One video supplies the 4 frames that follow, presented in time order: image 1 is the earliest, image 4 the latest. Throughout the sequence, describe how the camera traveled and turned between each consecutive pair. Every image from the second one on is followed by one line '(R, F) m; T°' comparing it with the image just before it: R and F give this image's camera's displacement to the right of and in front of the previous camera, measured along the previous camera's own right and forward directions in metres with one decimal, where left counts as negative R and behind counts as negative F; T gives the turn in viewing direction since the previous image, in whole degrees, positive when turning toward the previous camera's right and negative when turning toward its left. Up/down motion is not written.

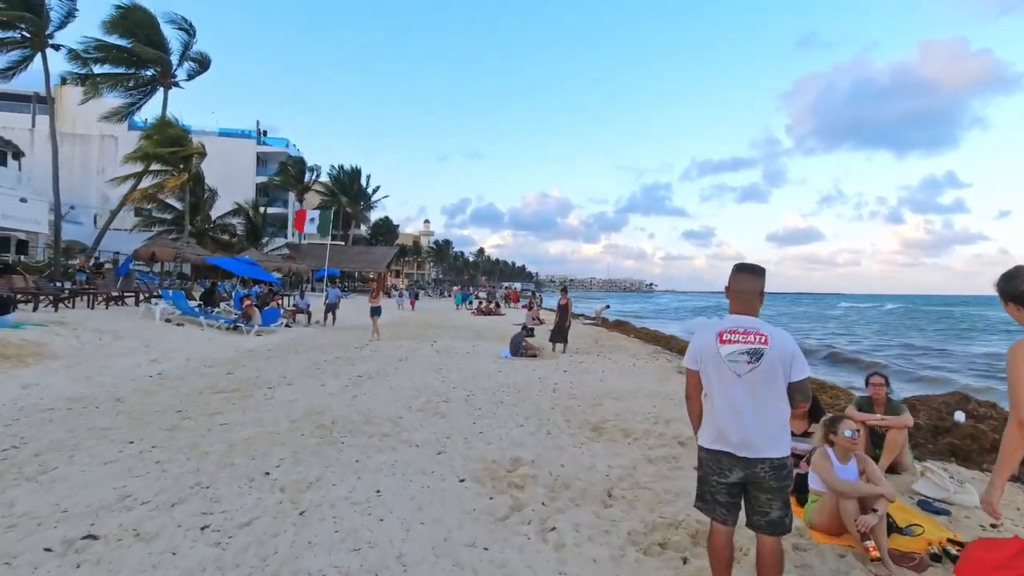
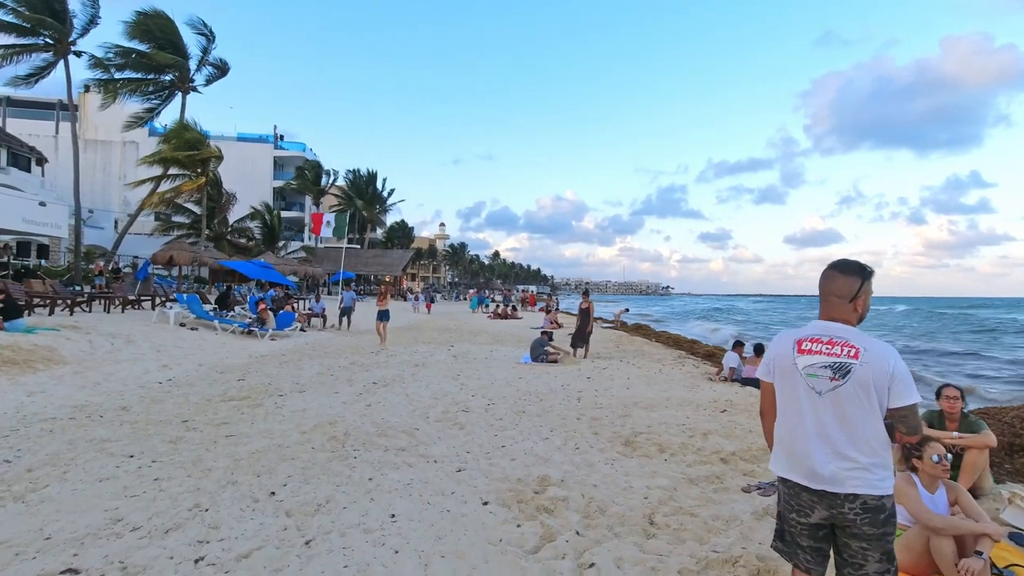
(-0.1, +0.5) m; -2°
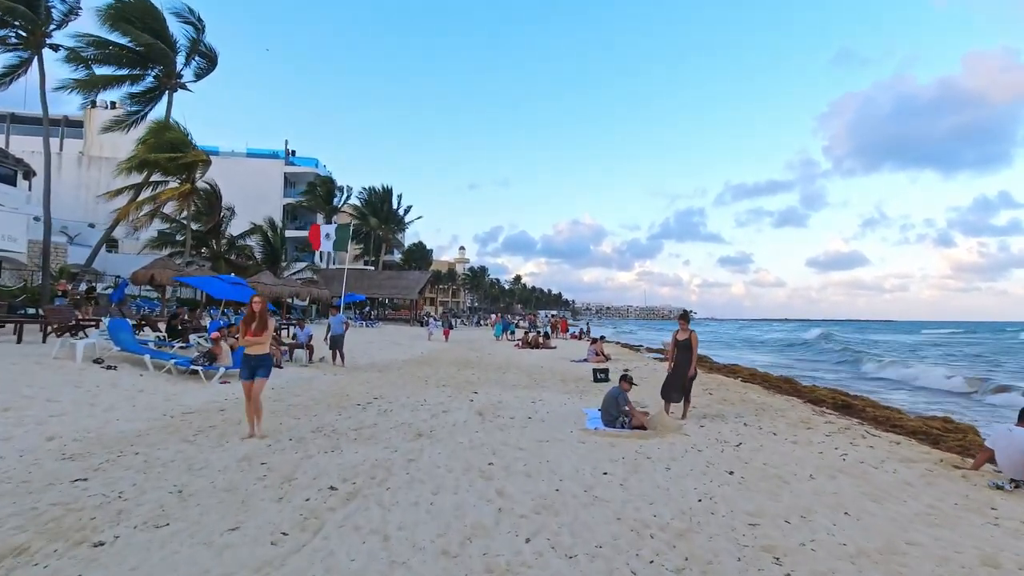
(-0.6, +5.0) m; -2°
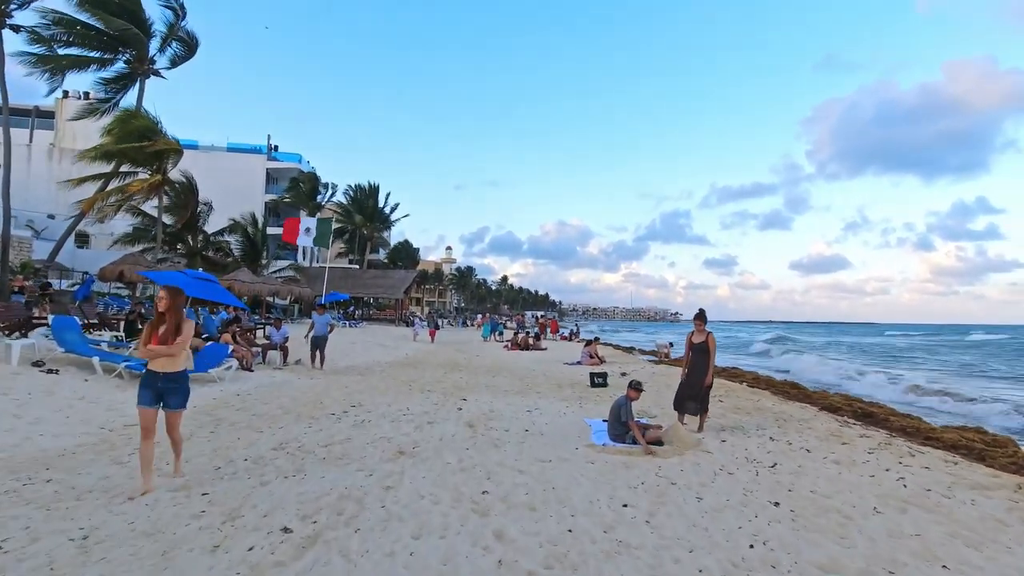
(-0.1, +1.1) m; +1°
